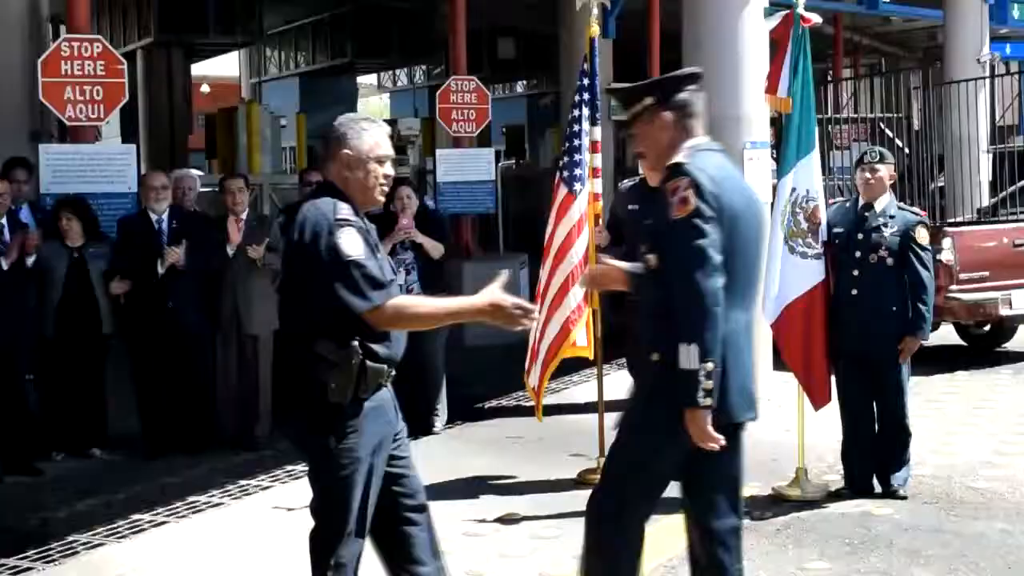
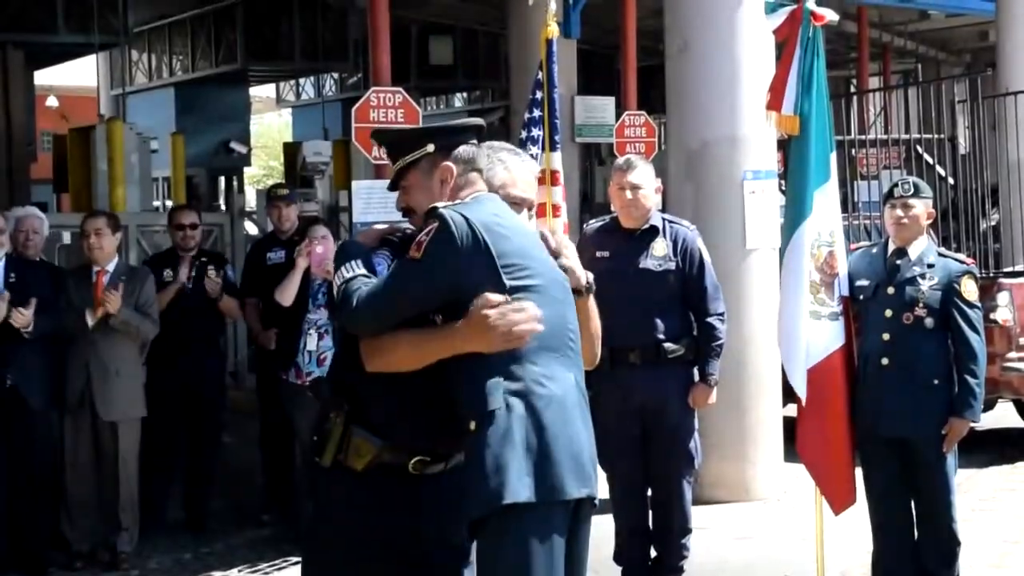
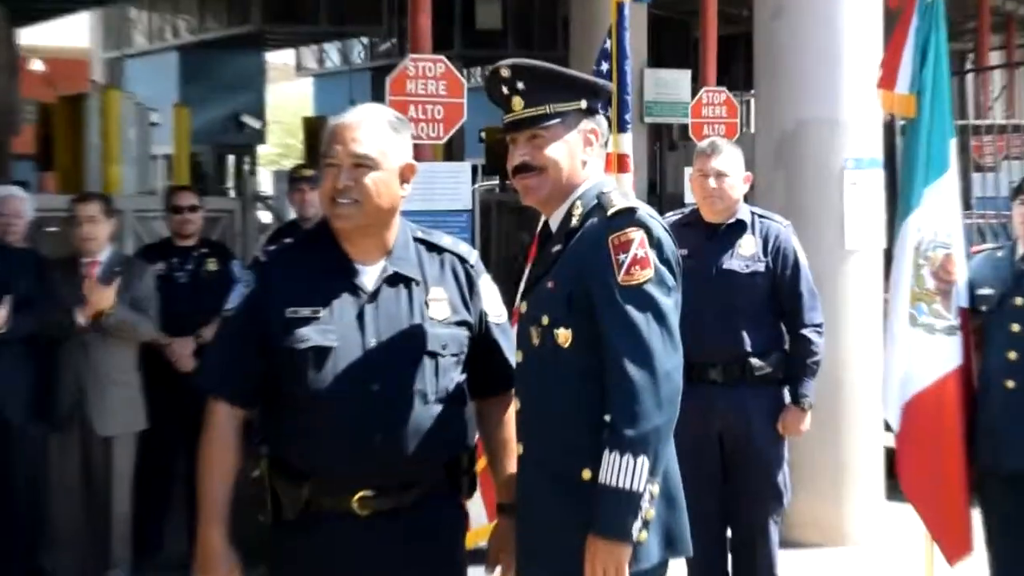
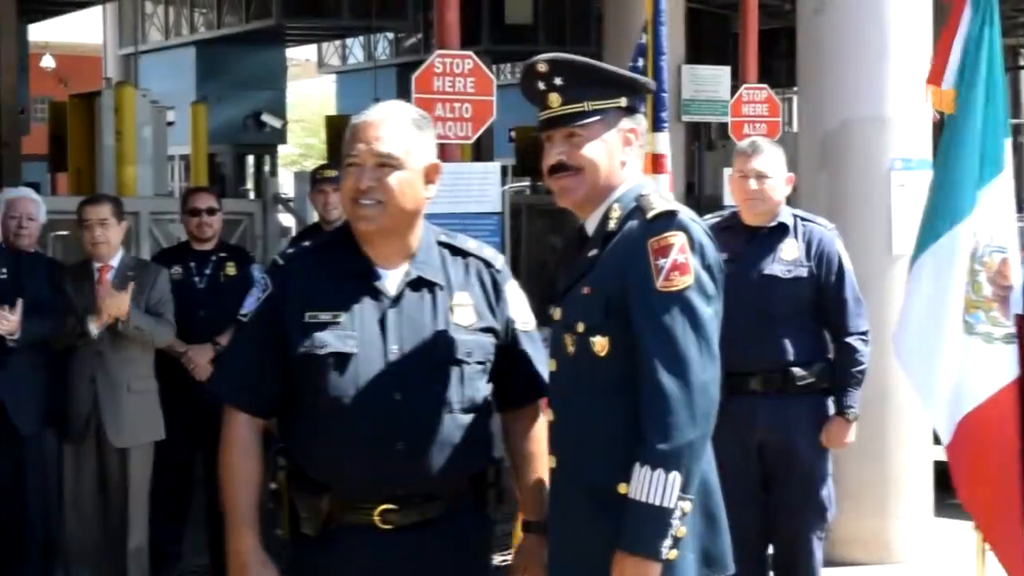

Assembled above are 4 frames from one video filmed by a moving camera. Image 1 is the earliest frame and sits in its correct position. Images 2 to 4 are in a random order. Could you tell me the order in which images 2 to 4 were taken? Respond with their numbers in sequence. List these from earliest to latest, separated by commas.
2, 3, 4
